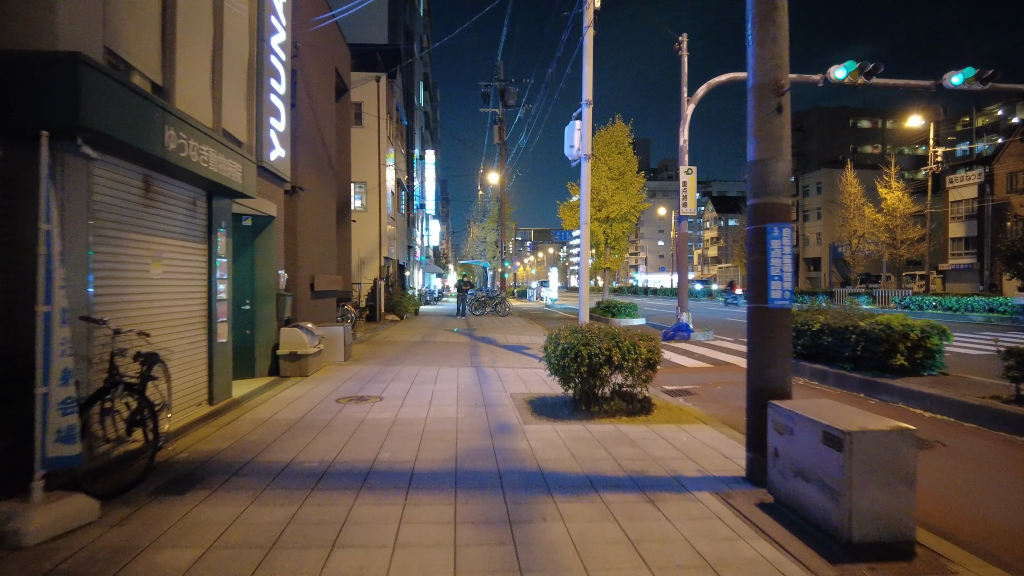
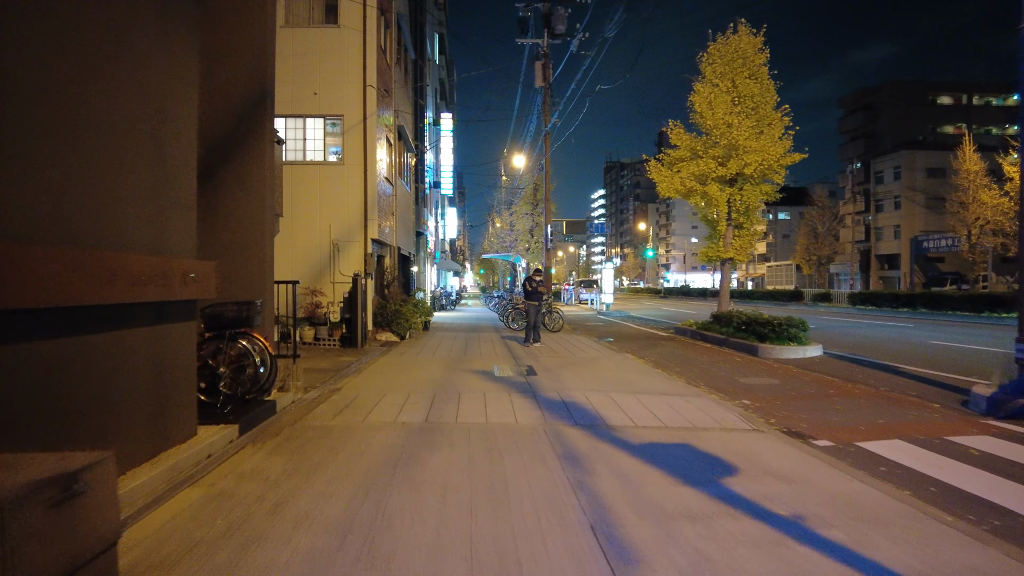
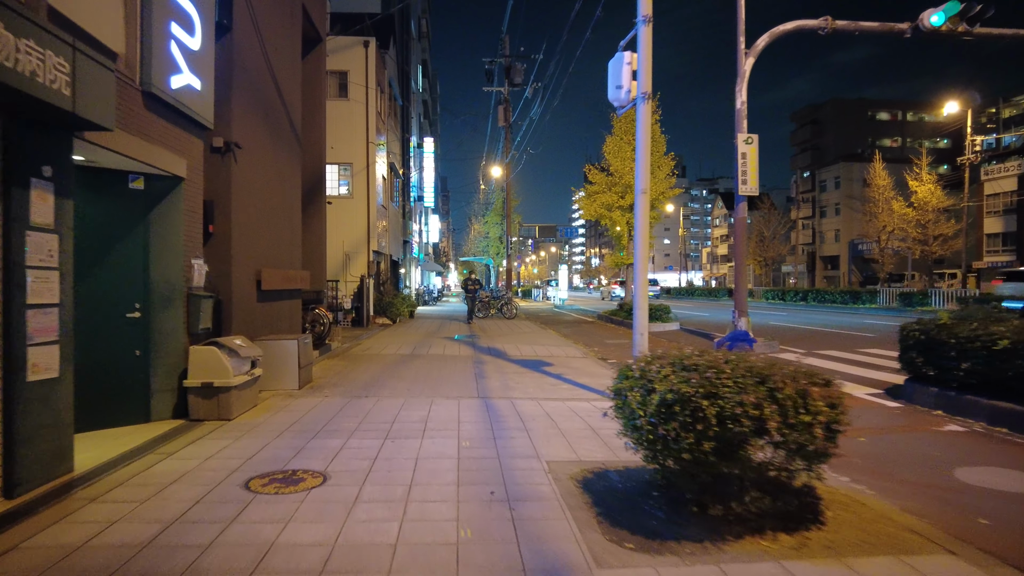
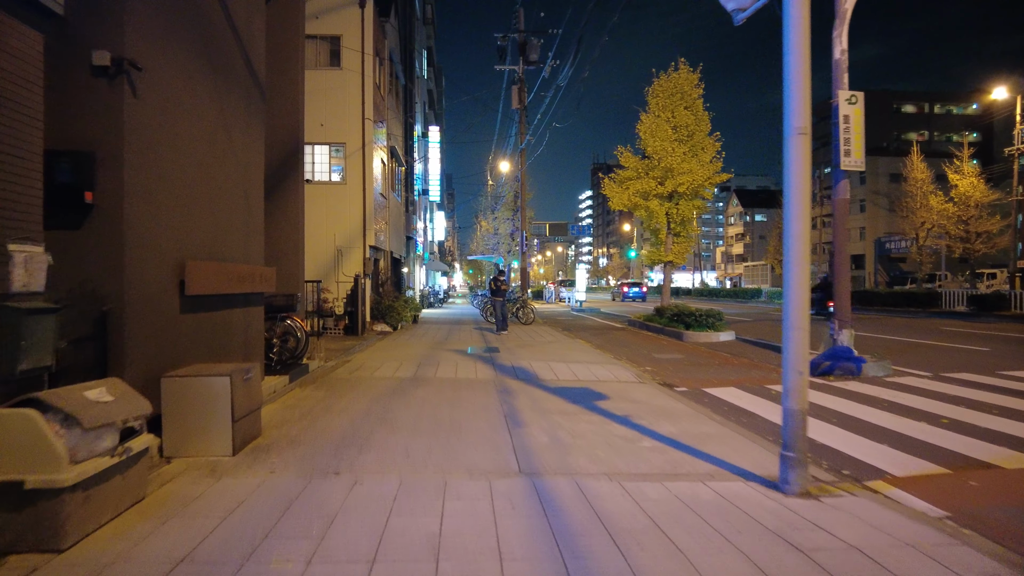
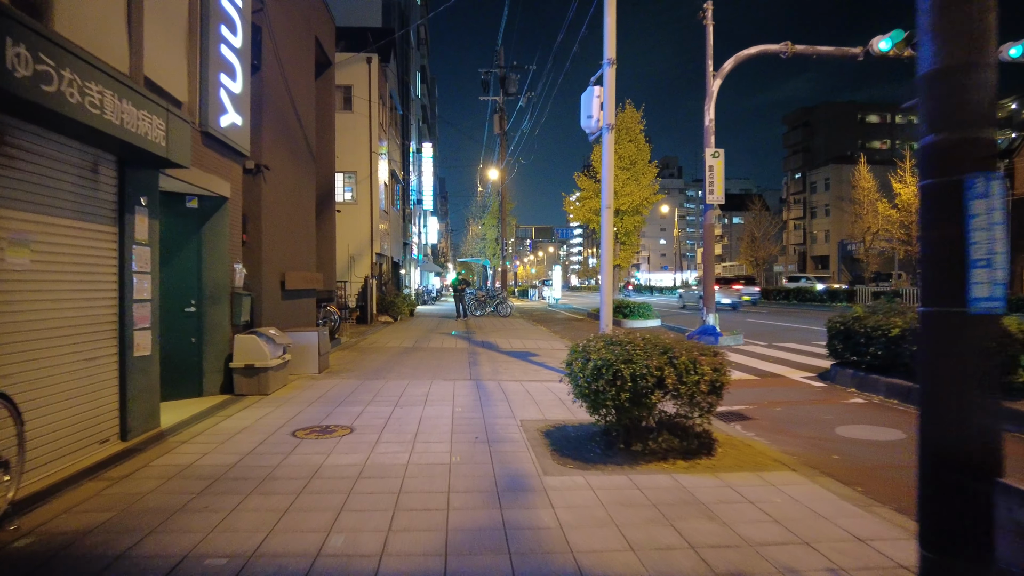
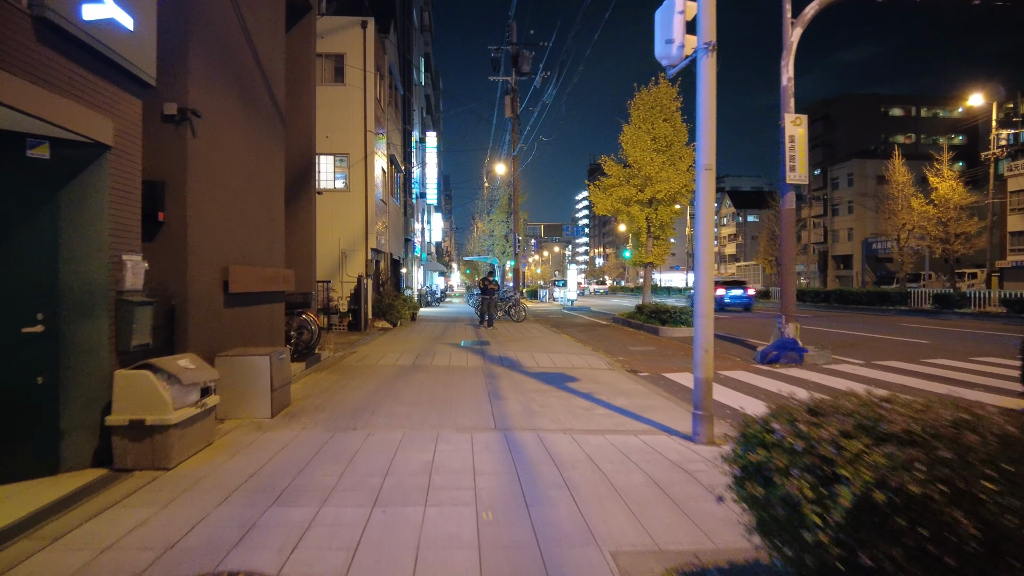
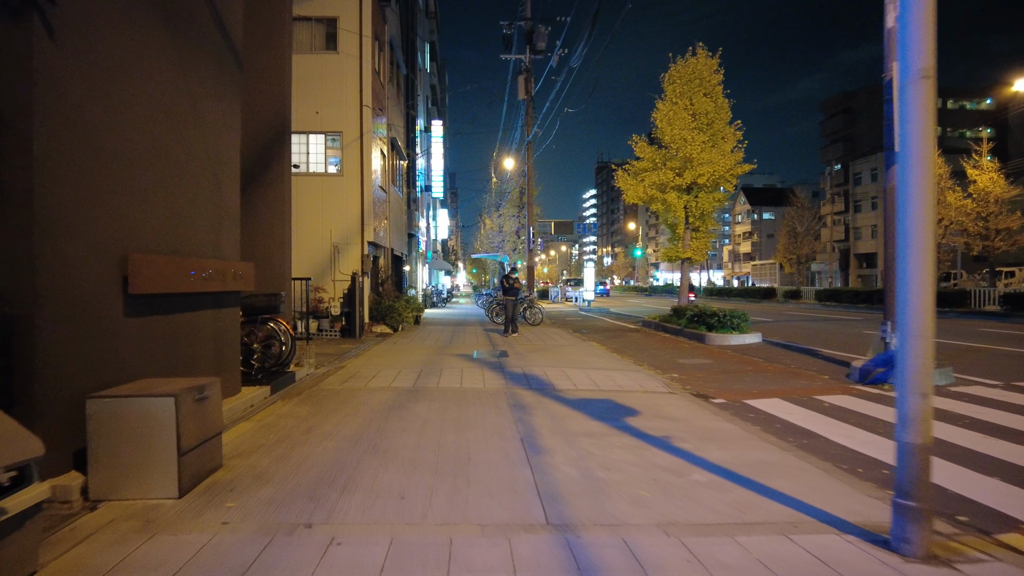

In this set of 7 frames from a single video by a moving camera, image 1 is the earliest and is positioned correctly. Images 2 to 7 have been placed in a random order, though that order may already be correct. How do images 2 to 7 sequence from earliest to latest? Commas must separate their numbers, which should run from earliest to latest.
5, 3, 6, 4, 7, 2
